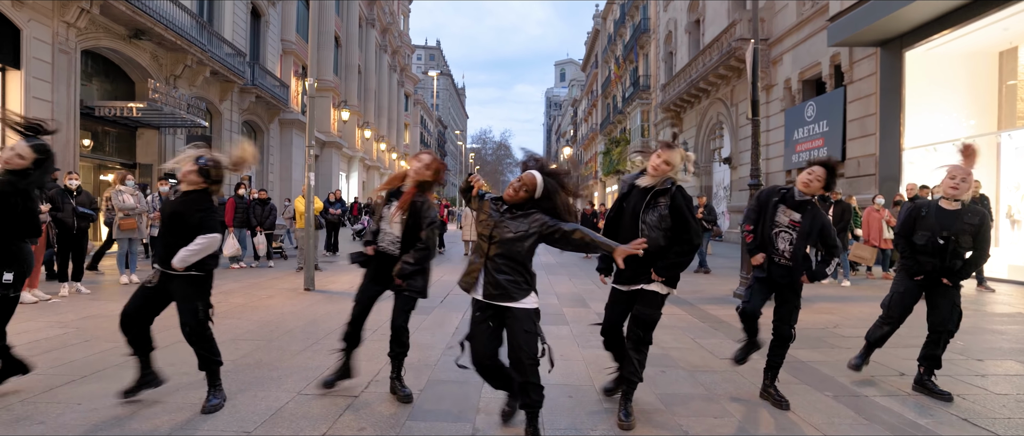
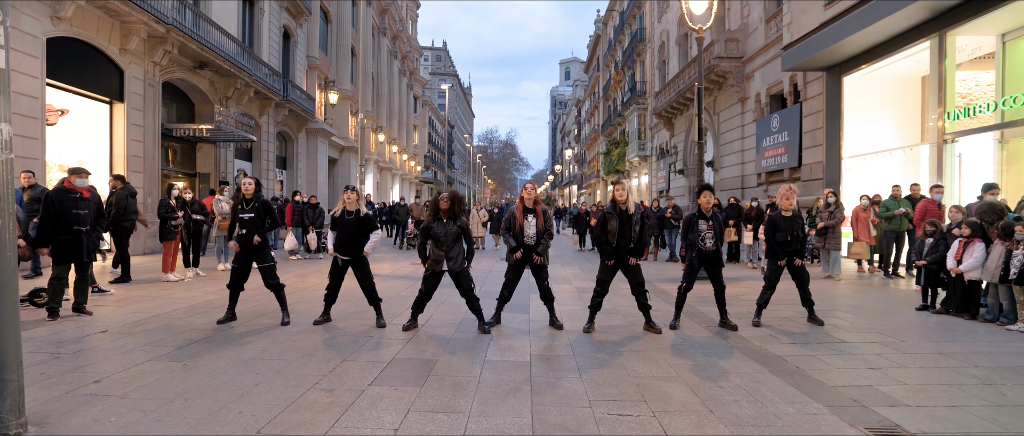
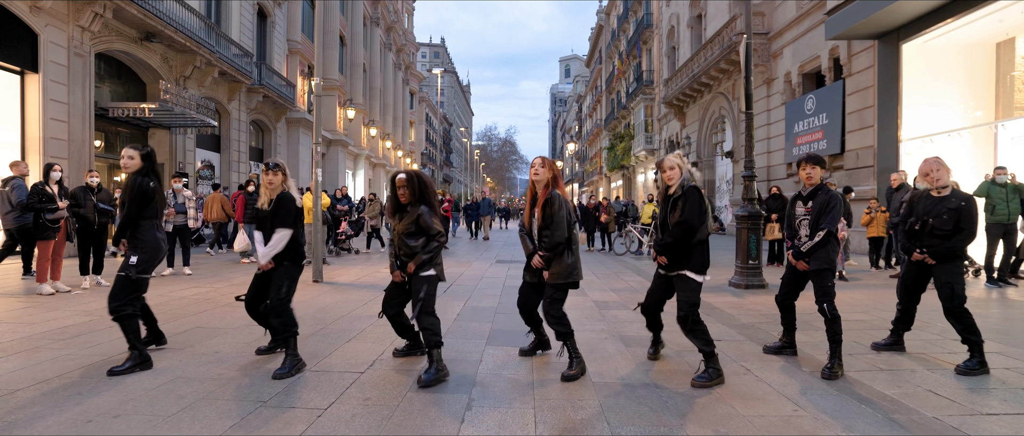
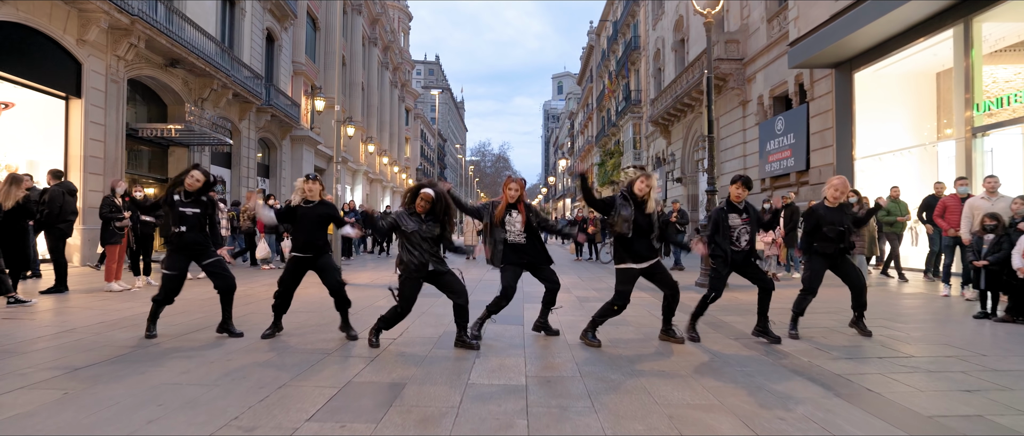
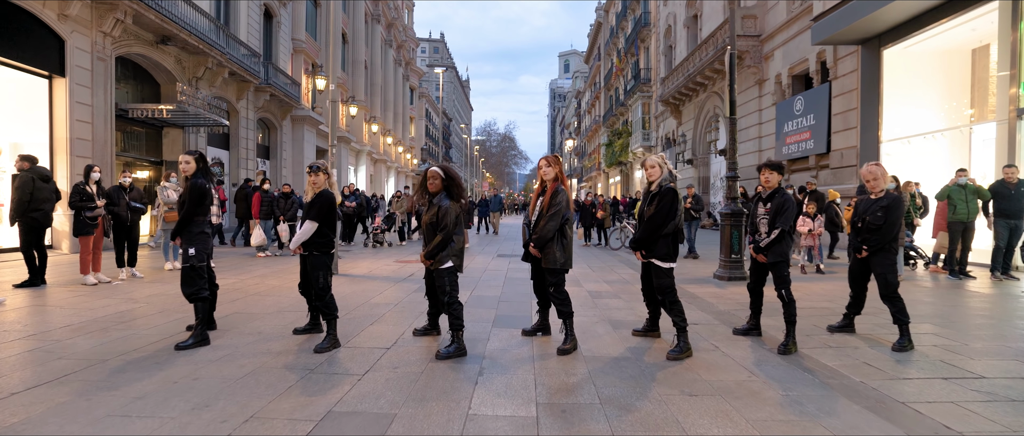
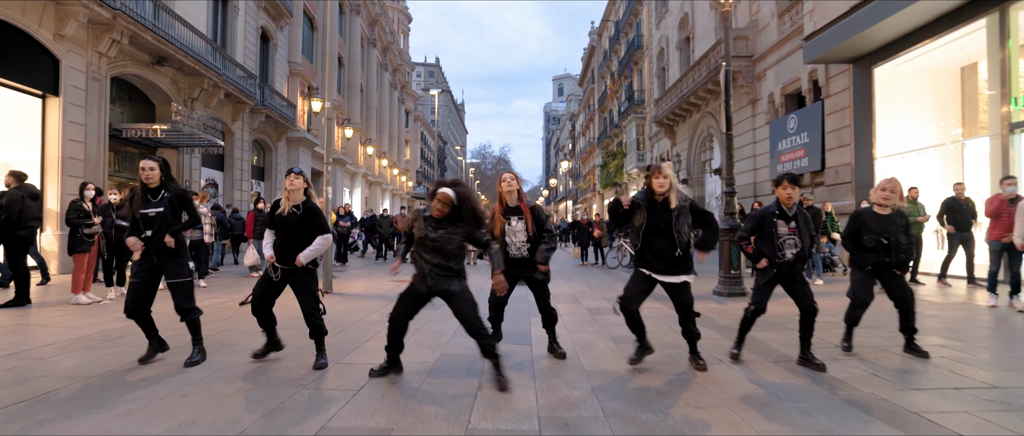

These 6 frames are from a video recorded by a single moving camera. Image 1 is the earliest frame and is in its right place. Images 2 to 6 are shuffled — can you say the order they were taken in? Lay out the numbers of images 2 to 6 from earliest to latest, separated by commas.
6, 4, 2, 5, 3
